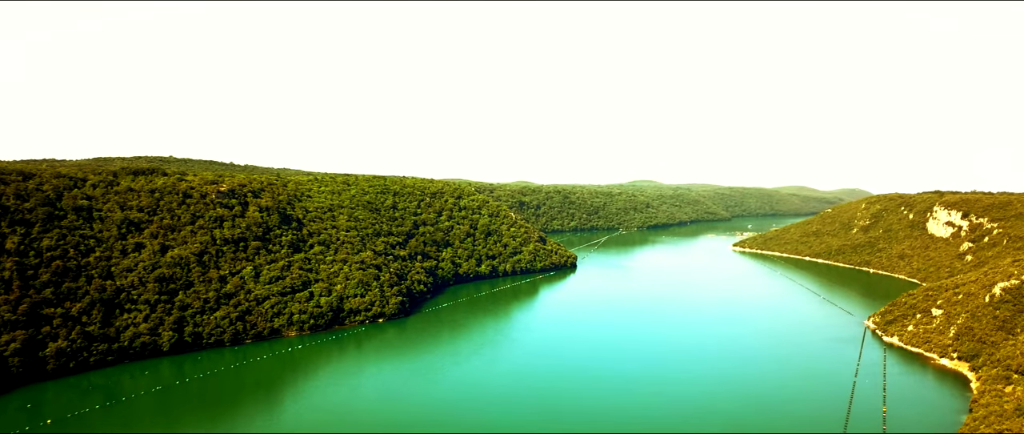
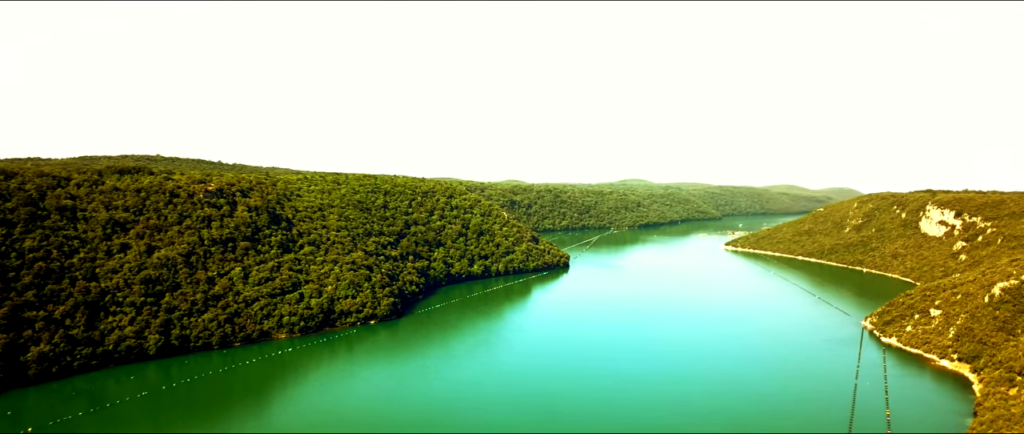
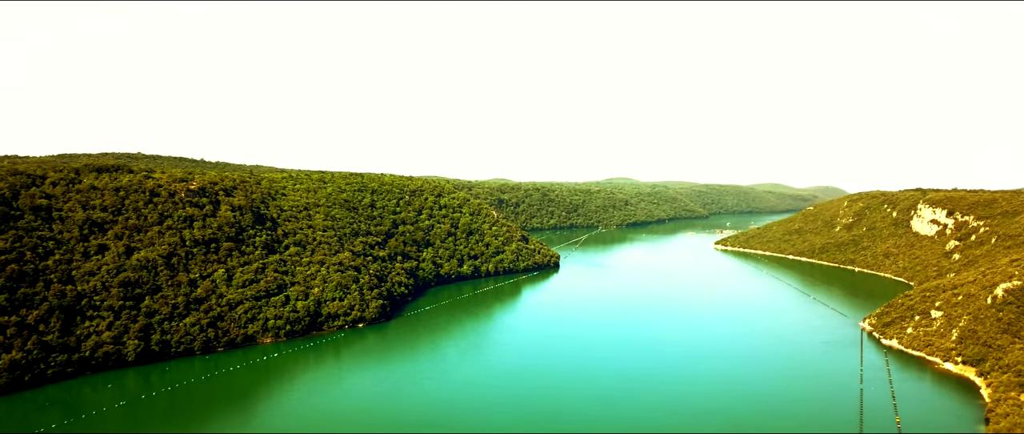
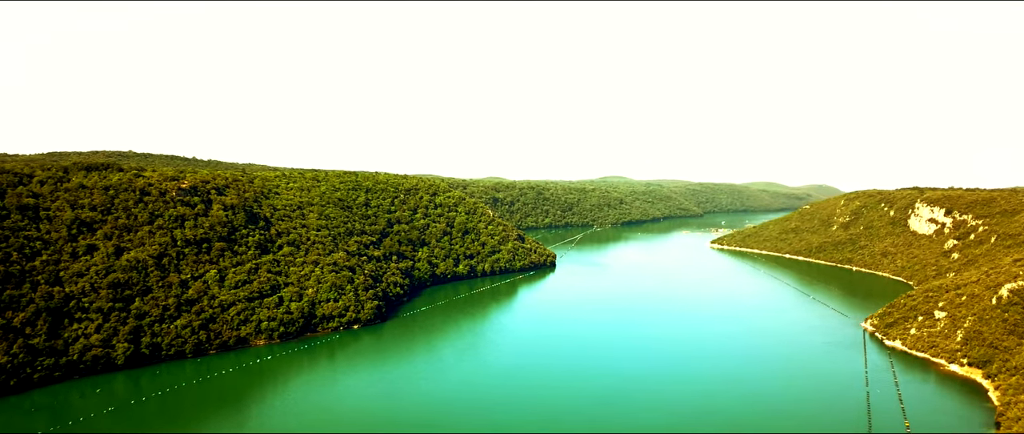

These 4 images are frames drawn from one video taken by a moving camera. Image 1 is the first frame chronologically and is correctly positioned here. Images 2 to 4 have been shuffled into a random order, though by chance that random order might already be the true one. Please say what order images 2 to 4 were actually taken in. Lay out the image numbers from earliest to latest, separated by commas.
2, 3, 4
